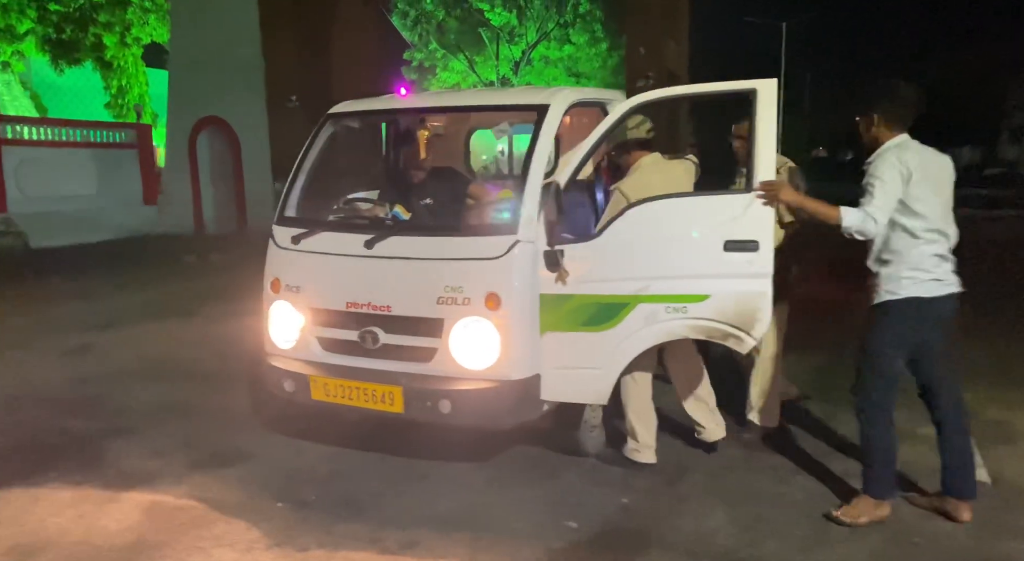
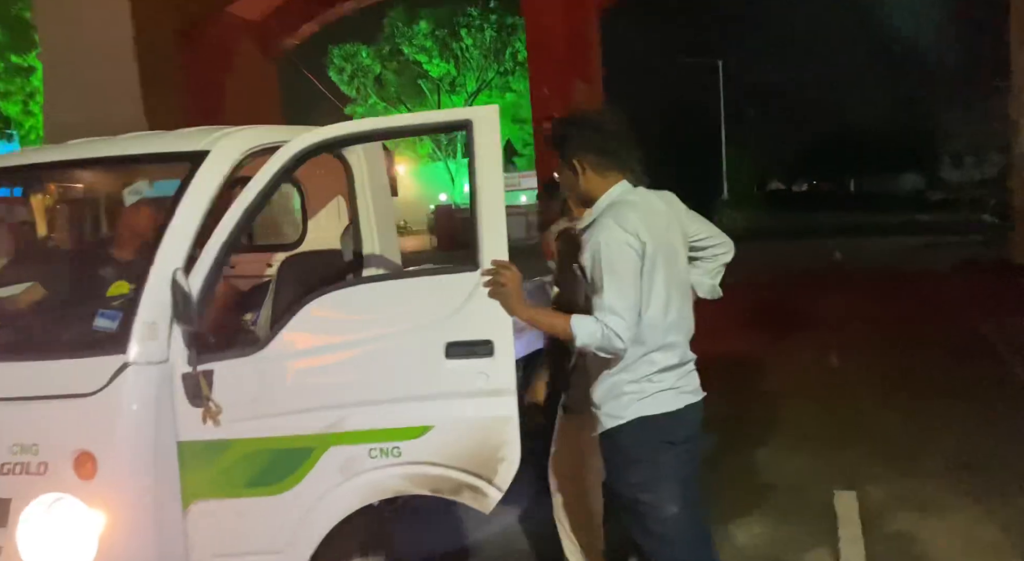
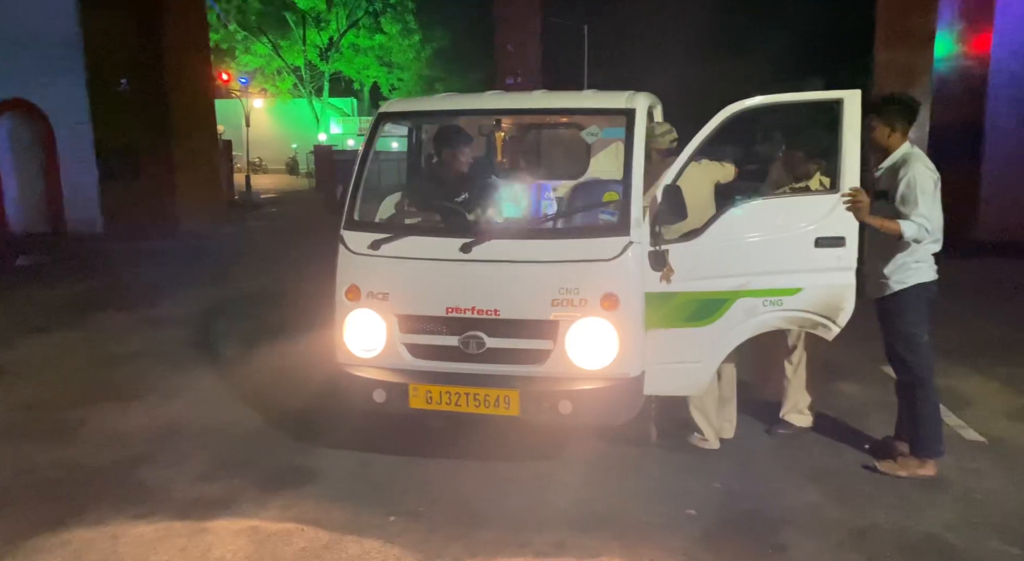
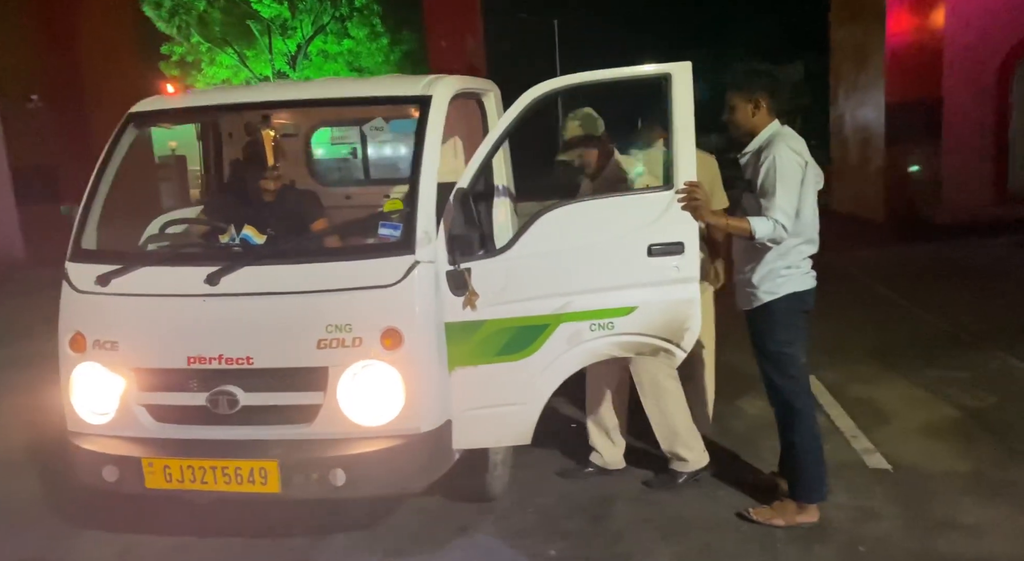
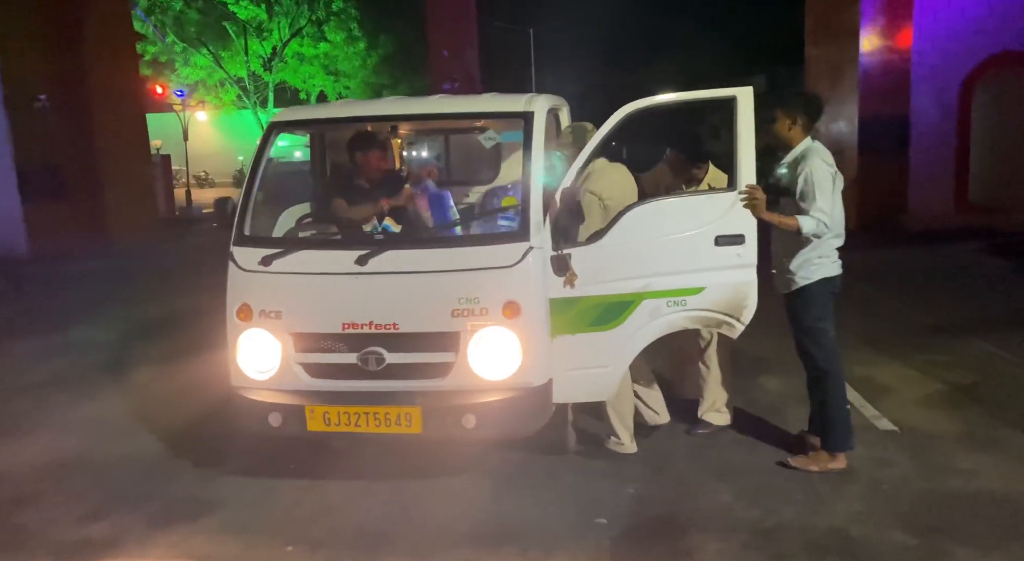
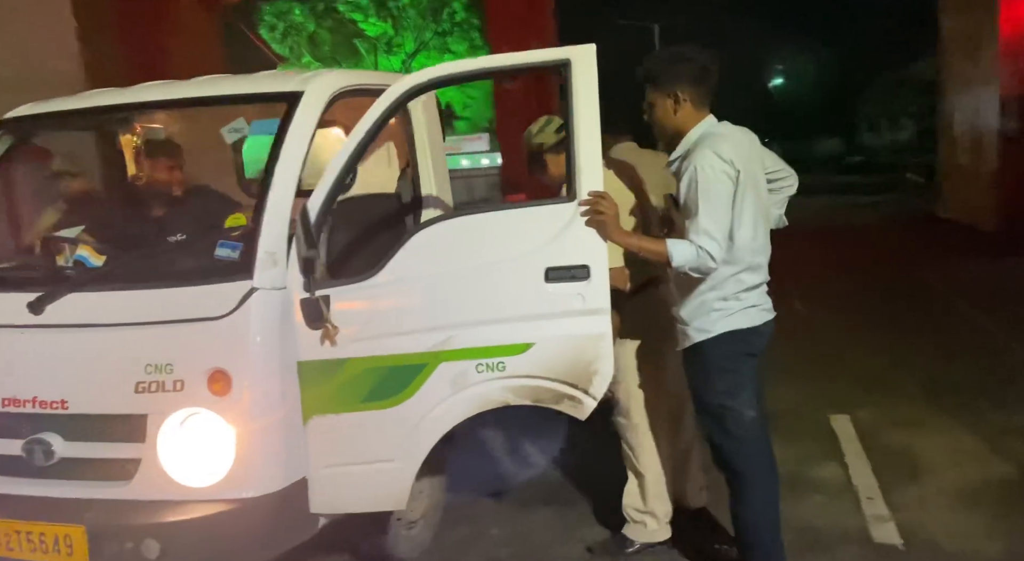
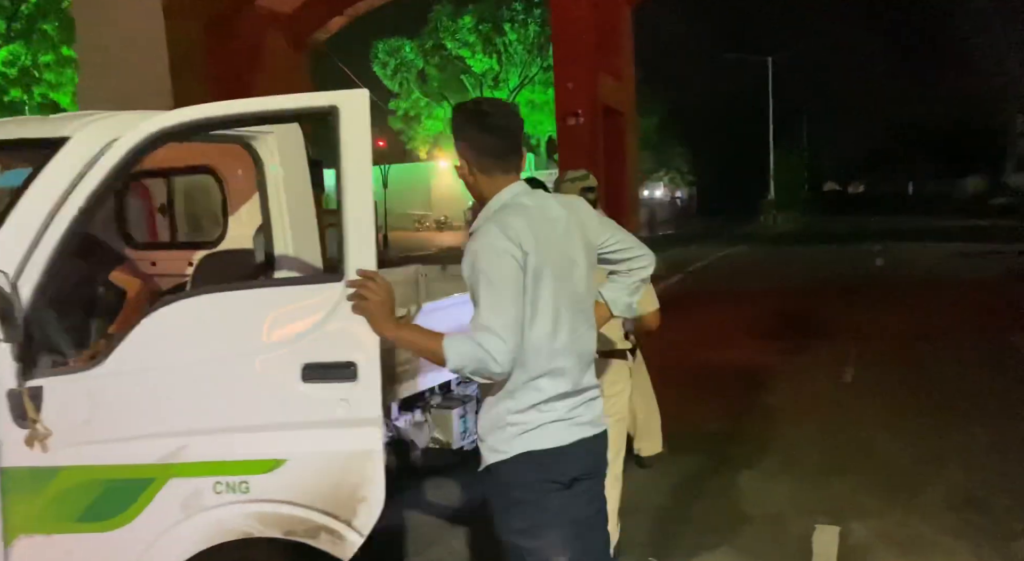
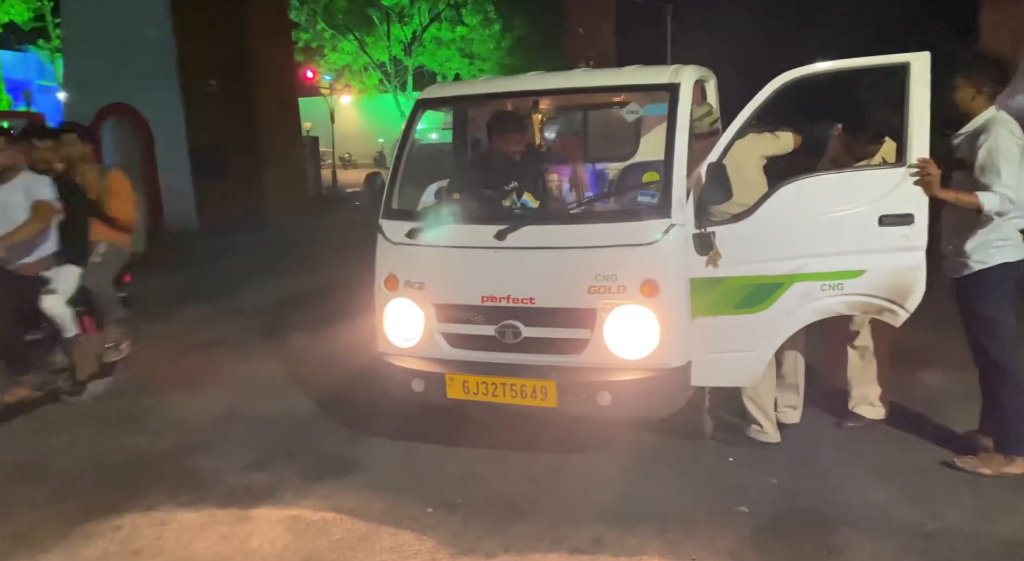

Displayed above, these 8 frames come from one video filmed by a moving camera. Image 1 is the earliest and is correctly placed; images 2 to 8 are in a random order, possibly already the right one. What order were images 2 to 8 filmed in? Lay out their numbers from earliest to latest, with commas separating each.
8, 3, 5, 4, 6, 2, 7
